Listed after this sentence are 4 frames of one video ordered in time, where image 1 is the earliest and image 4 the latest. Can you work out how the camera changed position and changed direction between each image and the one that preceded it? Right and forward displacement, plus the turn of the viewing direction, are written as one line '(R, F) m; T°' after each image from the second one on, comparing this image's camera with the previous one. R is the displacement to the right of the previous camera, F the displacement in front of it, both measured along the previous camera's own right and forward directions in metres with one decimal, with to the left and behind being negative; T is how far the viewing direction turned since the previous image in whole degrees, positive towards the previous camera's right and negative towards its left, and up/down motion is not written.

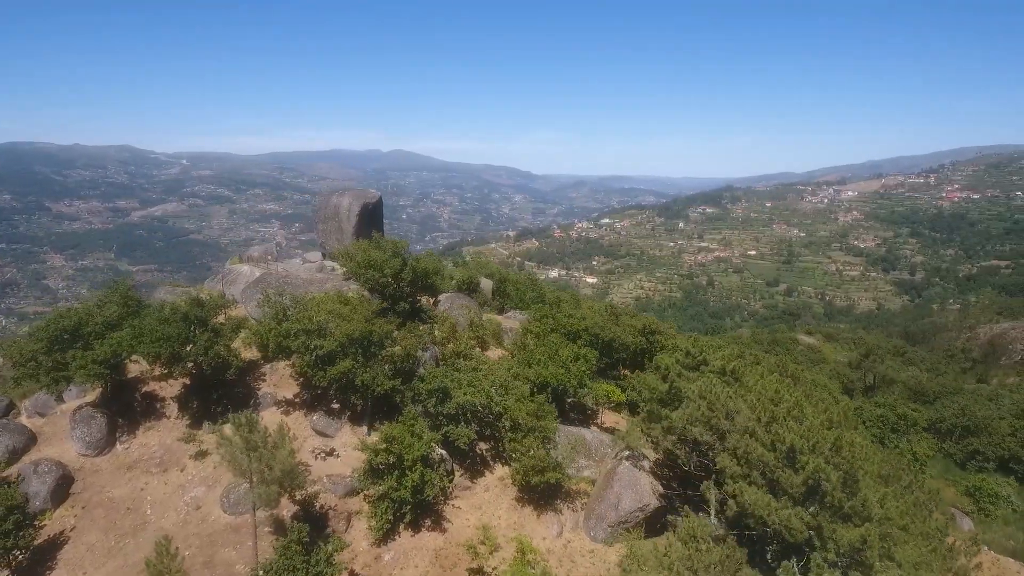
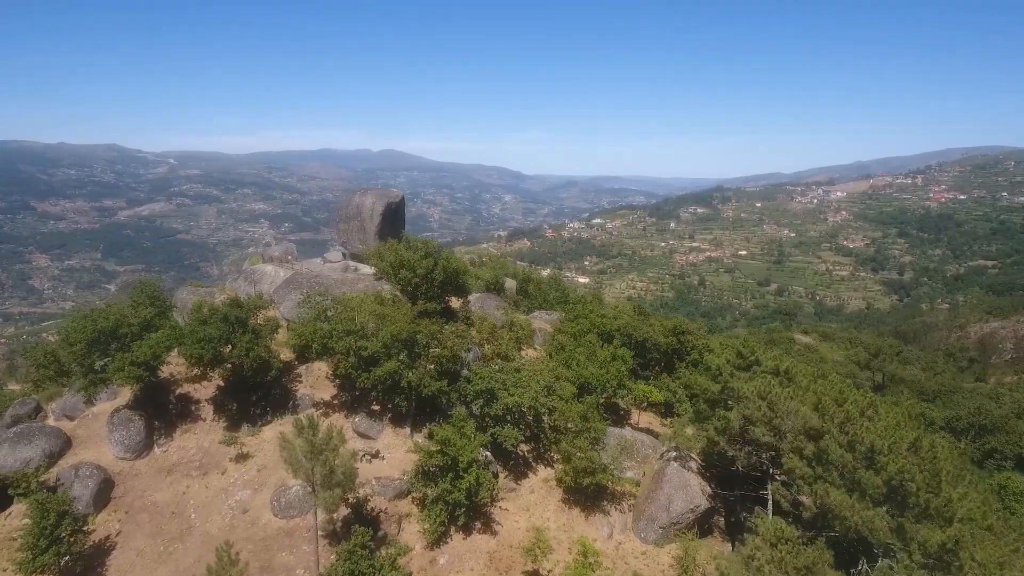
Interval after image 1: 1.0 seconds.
(-1.8, +0.2) m; +1°
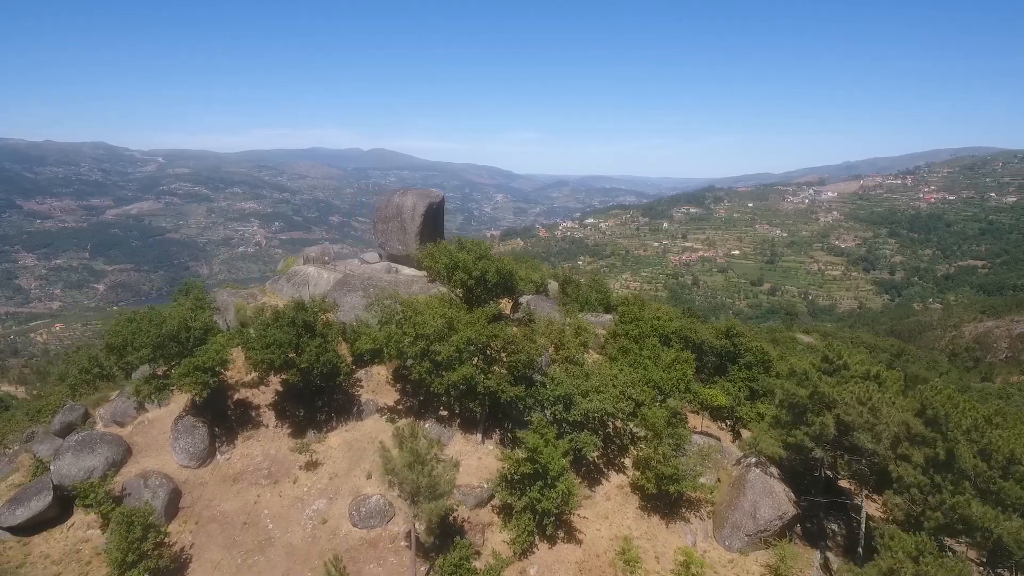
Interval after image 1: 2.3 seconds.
(-2.8, +0.5) m; +1°
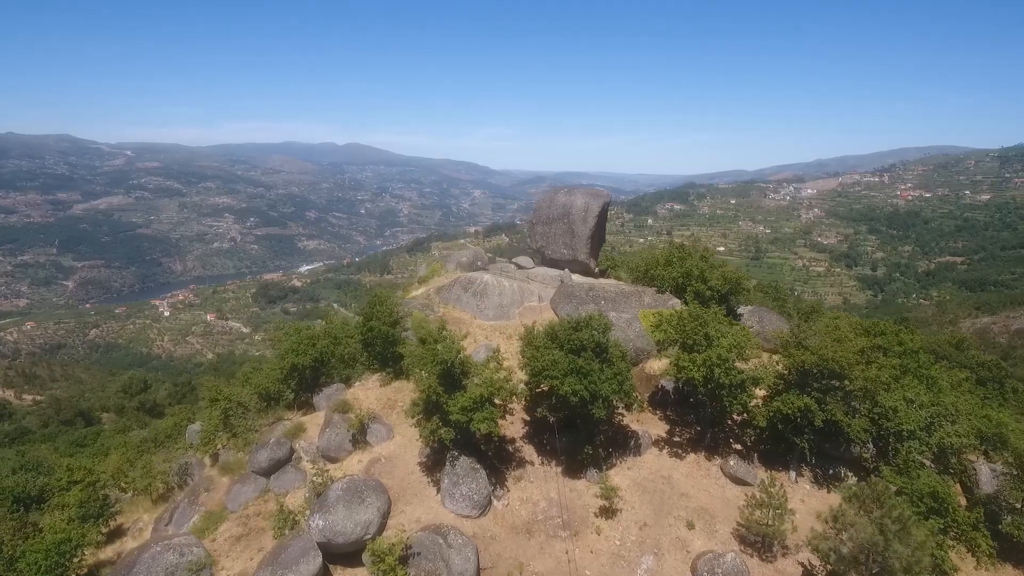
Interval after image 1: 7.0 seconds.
(-9.9, +3.0) m; +2°
